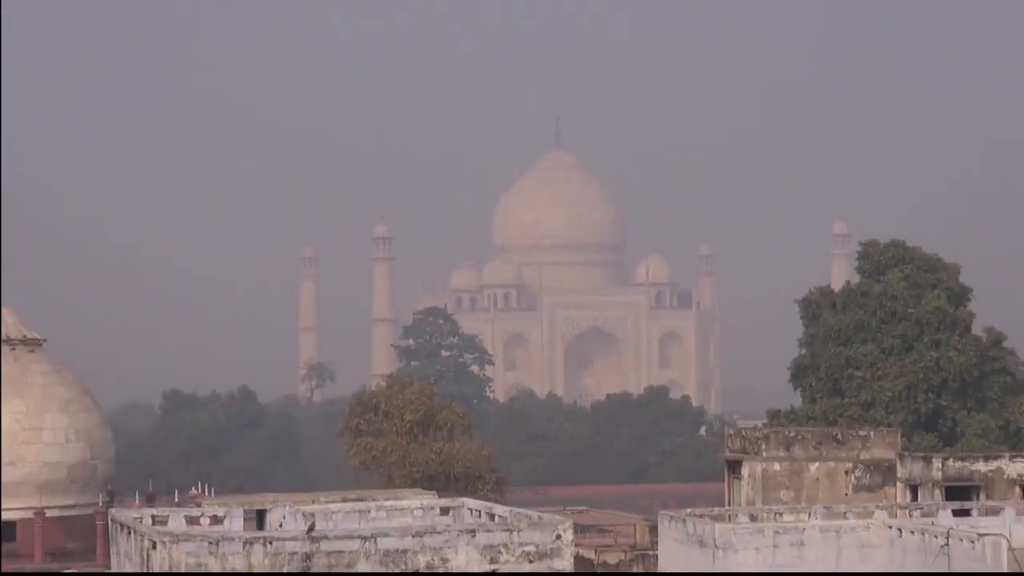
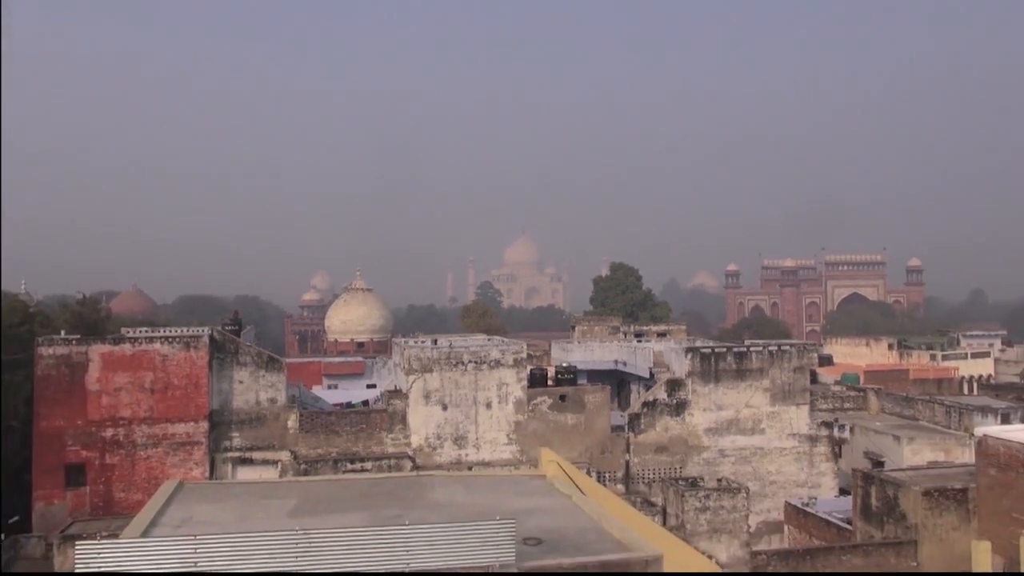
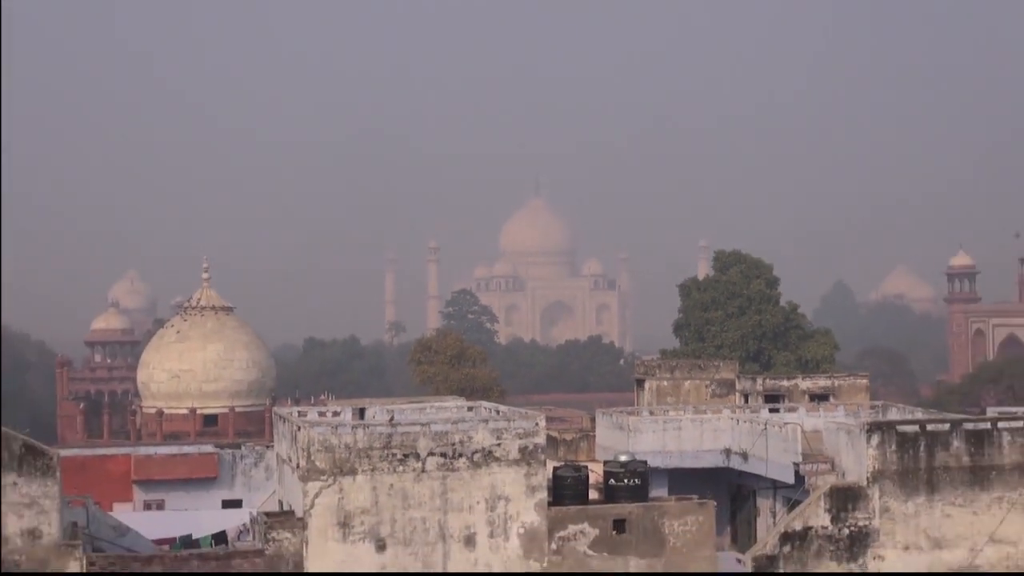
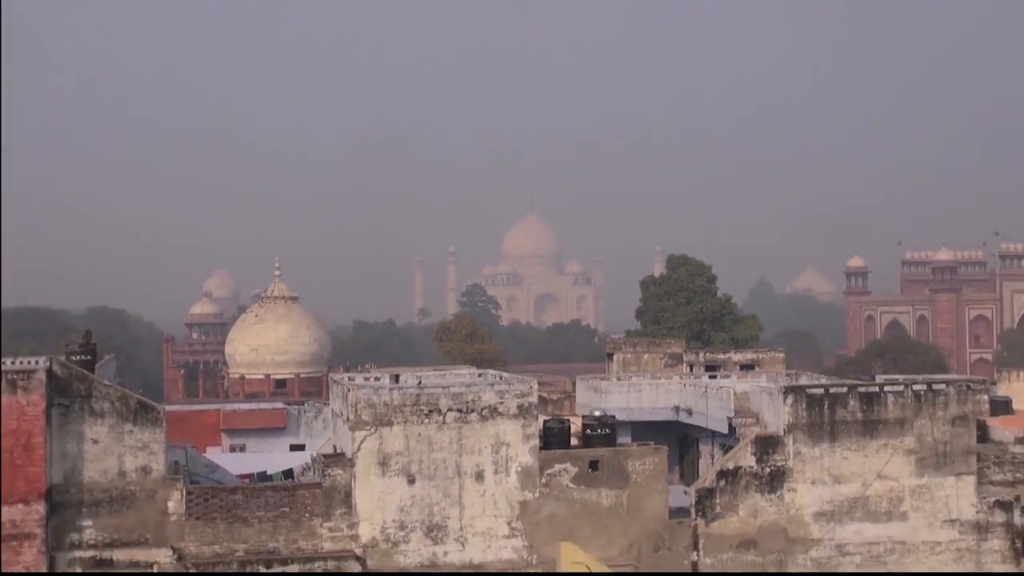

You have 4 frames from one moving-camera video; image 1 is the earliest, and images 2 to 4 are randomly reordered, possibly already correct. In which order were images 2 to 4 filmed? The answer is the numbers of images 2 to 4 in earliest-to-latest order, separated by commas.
3, 4, 2
